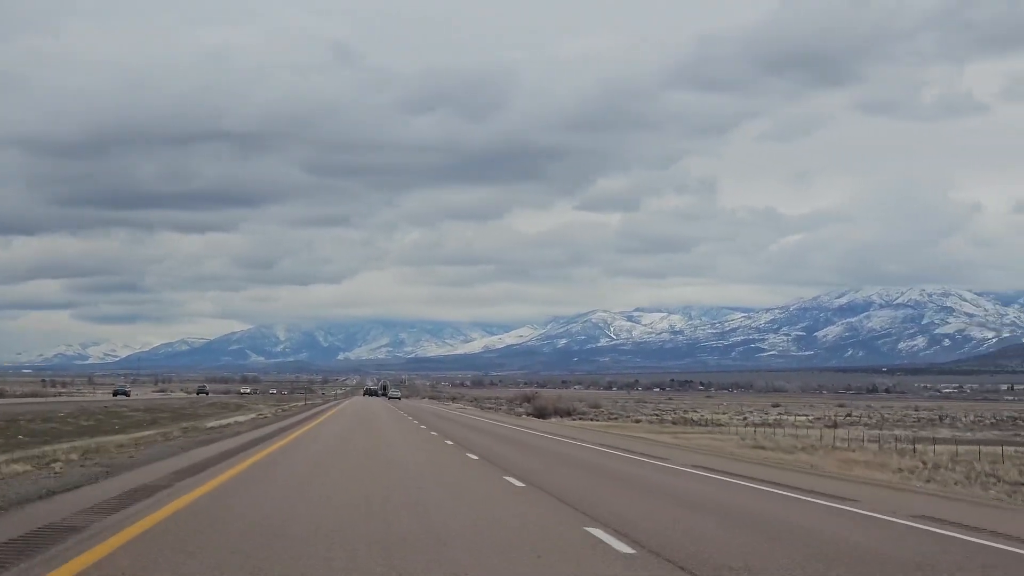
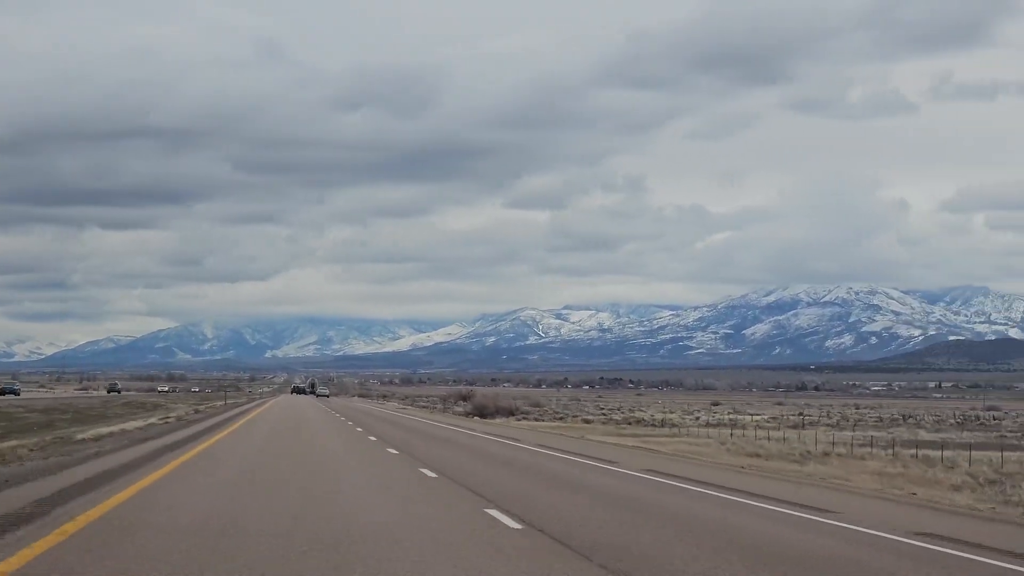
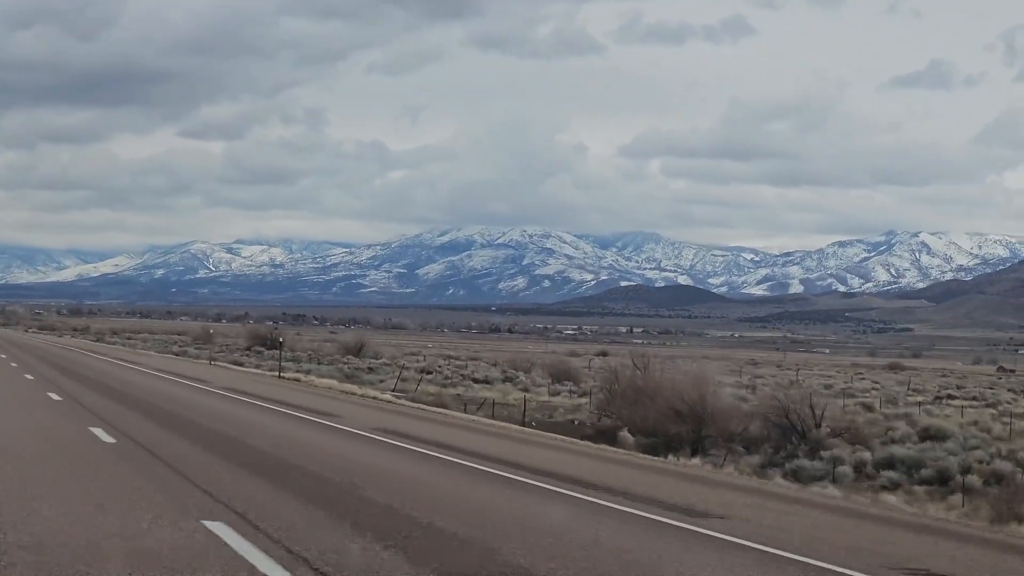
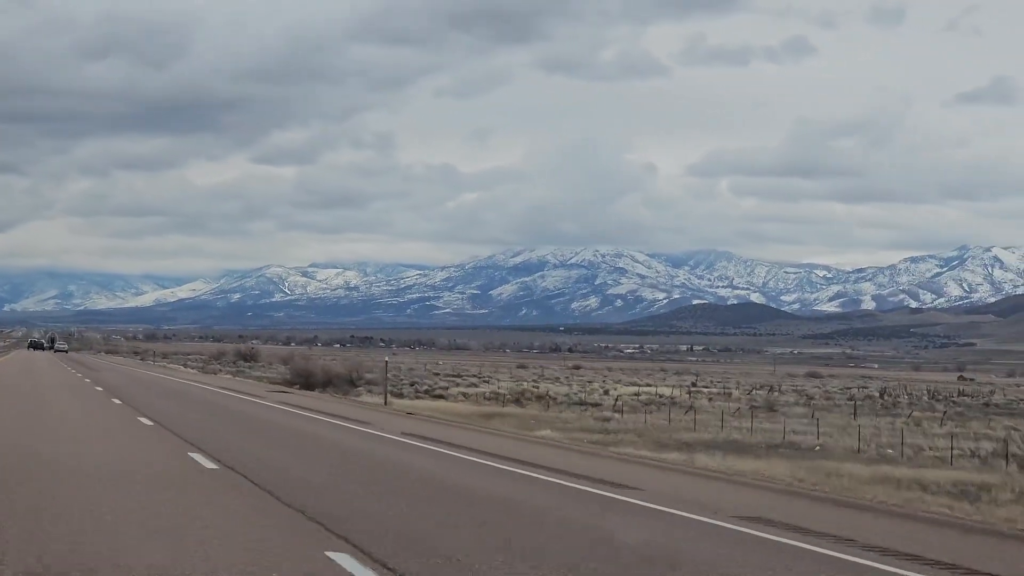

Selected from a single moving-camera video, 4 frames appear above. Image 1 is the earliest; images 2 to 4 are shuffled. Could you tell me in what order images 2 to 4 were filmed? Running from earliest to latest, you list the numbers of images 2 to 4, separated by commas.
2, 4, 3
